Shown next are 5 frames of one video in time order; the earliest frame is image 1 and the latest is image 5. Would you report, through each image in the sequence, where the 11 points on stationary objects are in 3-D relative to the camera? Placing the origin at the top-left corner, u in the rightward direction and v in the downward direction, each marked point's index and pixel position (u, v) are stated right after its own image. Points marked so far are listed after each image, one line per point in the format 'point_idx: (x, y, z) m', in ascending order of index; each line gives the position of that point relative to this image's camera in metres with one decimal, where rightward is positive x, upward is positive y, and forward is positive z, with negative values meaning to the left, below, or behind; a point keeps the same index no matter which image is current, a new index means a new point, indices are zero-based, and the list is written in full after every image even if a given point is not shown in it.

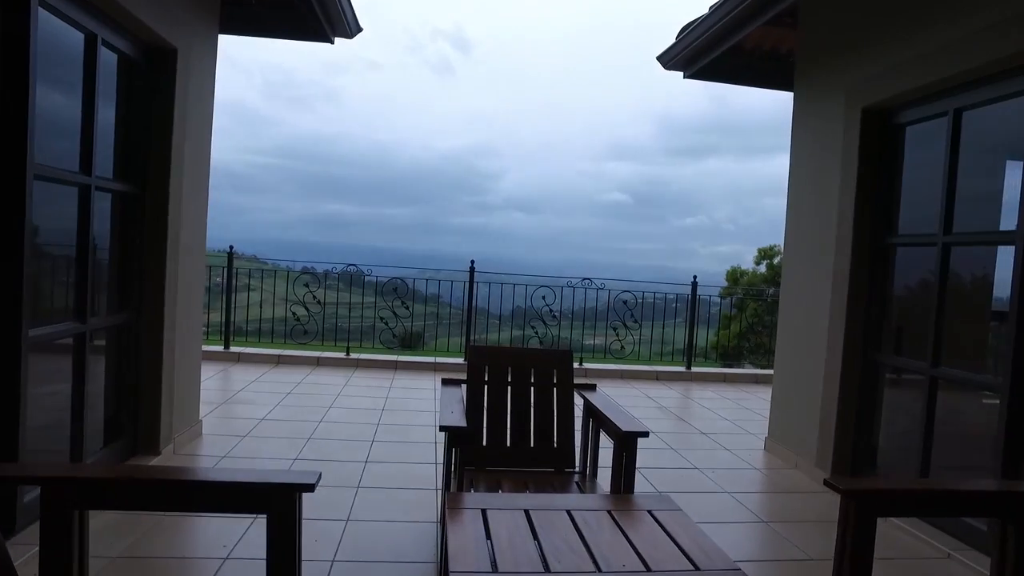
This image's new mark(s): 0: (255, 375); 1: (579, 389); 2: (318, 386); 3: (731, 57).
0: (-2.1, -0.7, +5.1) m
1: (+0.3, -0.4, +2.6) m
2: (-1.5, -0.8, +5.0) m
3: (+1.4, +1.5, +4.2) m
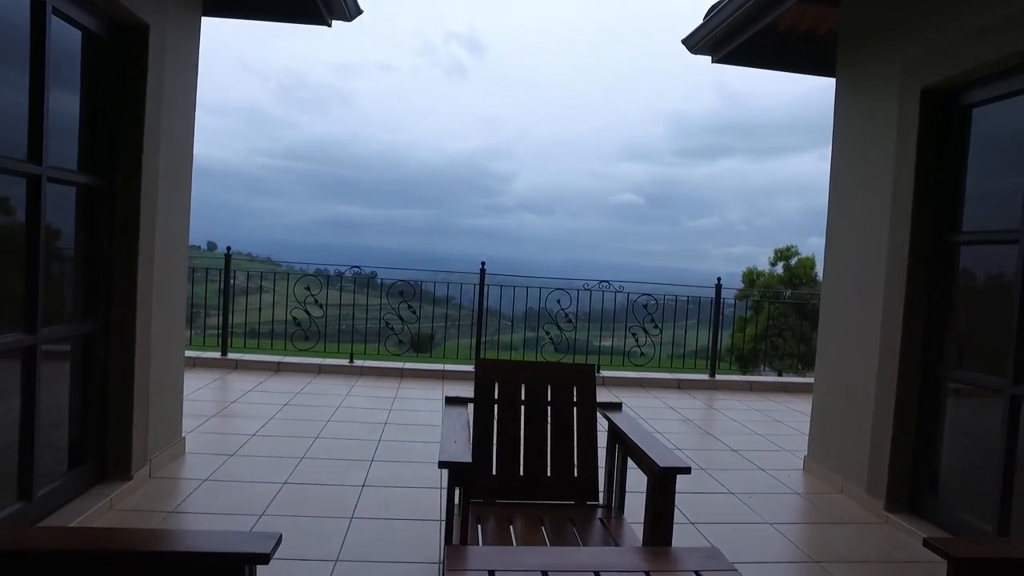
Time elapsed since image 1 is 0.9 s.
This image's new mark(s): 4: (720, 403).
0: (-2.0, -0.8, +4.8) m
1: (+0.3, -0.4, +2.3) m
2: (-1.4, -0.8, +4.7) m
3: (+1.5, +1.5, +3.9) m
4: (+1.8, -1.0, +5.4) m
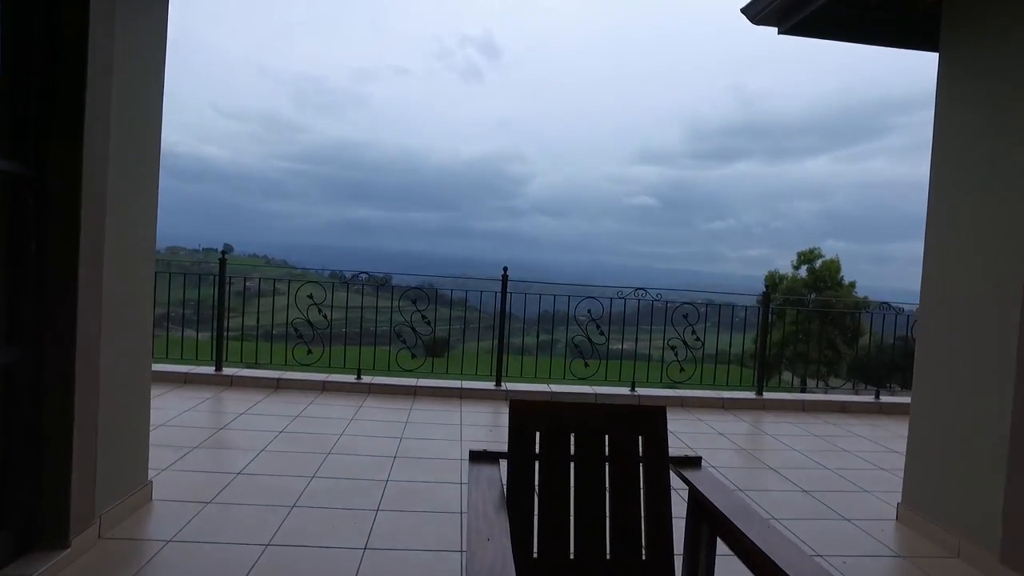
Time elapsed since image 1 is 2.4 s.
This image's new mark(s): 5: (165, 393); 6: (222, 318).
0: (-1.8, -0.8, +4.3) m
1: (+0.4, -0.5, +1.7) m
2: (-1.3, -0.9, +4.2) m
3: (+1.7, +1.5, +3.3) m
4: (+2.0, -1.0, +4.8) m
5: (-2.5, -0.8, +4.4) m
6: (-2.5, -0.2, +5.4) m
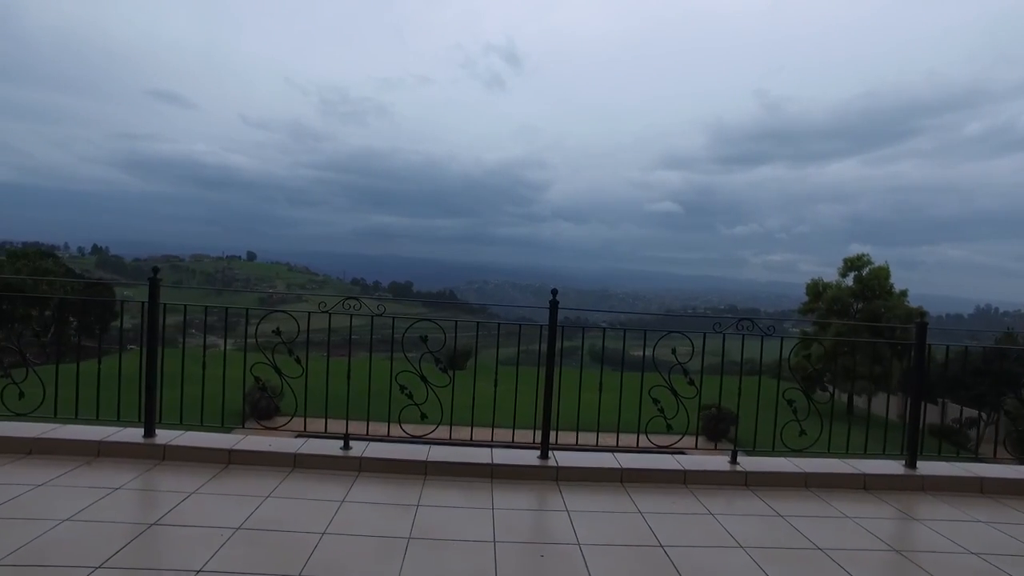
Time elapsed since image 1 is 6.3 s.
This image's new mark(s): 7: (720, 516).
0: (-1.6, -1.0, +2.9) m
1: (+0.6, -0.6, +0.2) m
2: (-1.0, -1.0, +2.8) m
3: (+1.9, +1.3, +1.8) m
4: (+2.3, -1.2, +3.3) m
5: (-2.2, -0.9, +3.0) m
6: (-2.2, -0.4, +4.0) m
7: (+1.0, -1.1, +3.1) m
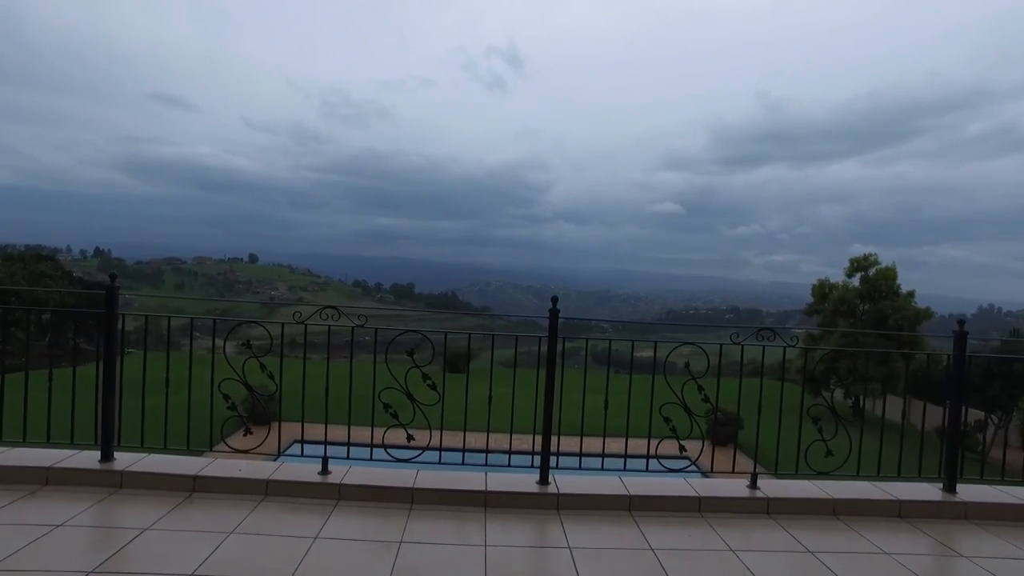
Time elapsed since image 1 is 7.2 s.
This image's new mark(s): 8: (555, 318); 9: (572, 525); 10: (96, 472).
0: (-1.6, -1.0, +2.6) m
1: (+0.6, -0.7, -0.1) m
2: (-1.0, -1.1, +2.4) m
3: (+1.9, +1.3, +1.4) m
4: (+2.2, -1.2, +2.9) m
5: (-2.2, -1.0, +2.7) m
6: (-2.2, -0.5, +3.6) m
7: (+1.0, -1.2, +2.8) m
8: (+0.2, -0.1, +3.7) m
9: (+0.3, -1.1, +2.9) m
10: (-2.0, -0.9, +3.0) m
